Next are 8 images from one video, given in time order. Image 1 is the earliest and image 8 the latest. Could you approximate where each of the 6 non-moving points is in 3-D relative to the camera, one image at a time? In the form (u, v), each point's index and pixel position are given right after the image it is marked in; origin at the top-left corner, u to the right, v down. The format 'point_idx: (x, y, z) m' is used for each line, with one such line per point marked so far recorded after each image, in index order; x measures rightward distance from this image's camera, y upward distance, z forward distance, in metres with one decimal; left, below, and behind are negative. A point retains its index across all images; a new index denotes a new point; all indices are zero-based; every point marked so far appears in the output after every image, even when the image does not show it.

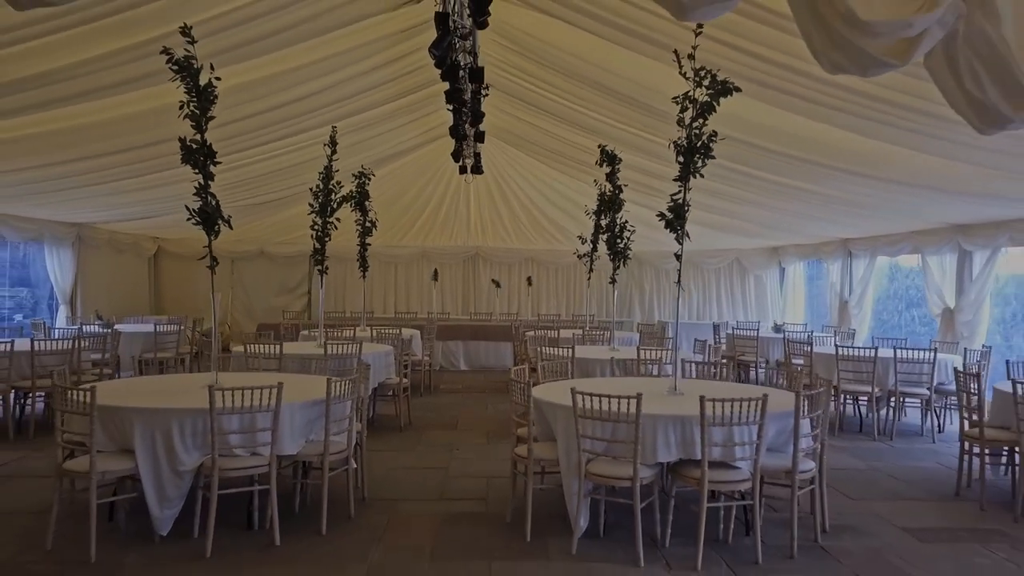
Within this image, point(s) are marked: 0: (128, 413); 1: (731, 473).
0: (-1.6, -0.5, +3.6) m
1: (+0.9, -0.8, +3.5) m
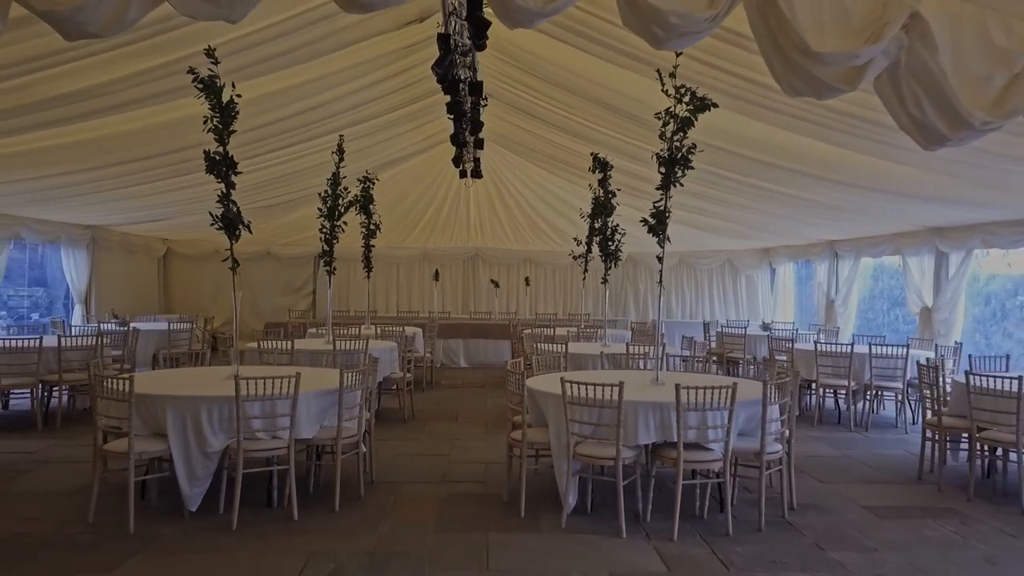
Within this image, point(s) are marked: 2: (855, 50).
0: (-1.7, -0.5, +4.0) m
1: (+0.9, -0.8, +3.9) m
2: (+1.3, +0.9, +3.3) m
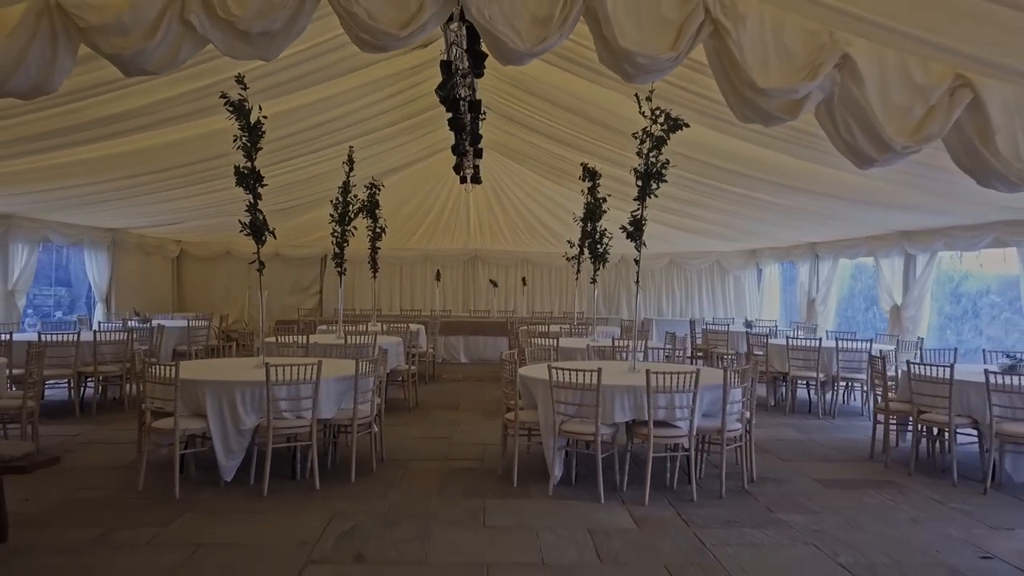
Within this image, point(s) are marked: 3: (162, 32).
0: (-1.7, -0.5, +4.6) m
1: (+0.9, -0.8, +4.5) m
2: (+1.3, +0.9, +3.9) m
3: (-1.6, +1.2, +3.8) m
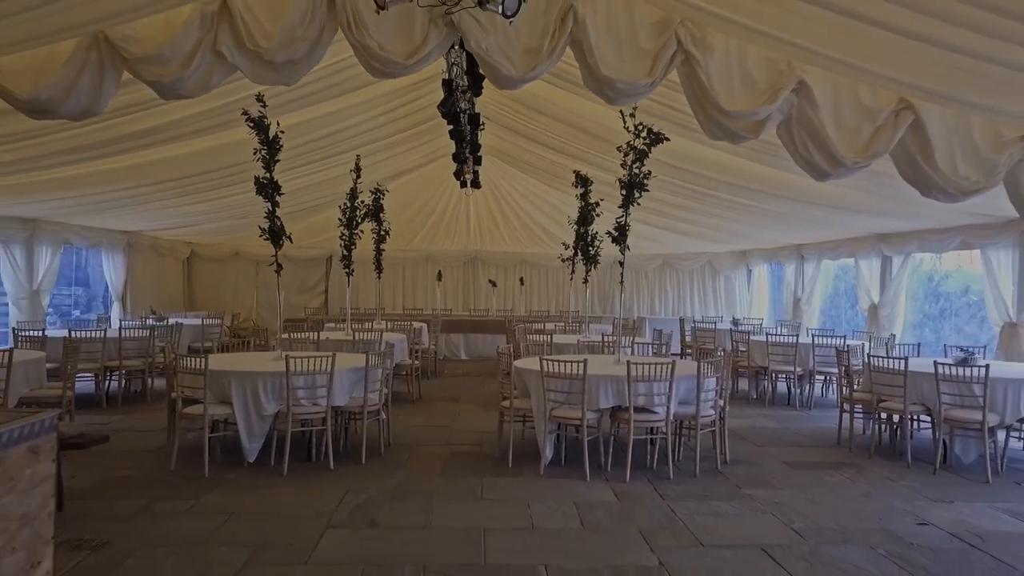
0: (-1.7, -0.5, +5.1) m
1: (+0.8, -0.8, +5.1) m
2: (+1.3, +0.9, +4.4) m
3: (-1.6, +1.2, +4.3) m
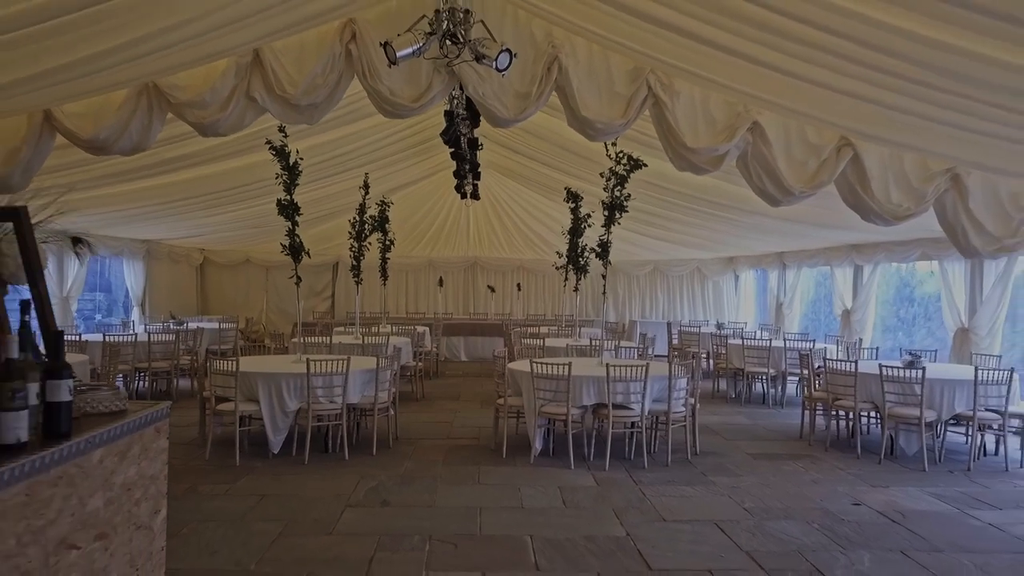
0: (-1.8, -0.6, +5.8) m
1: (+0.8, -0.8, +5.7) m
2: (+1.2, +0.9, +5.1) m
3: (-1.6, +1.1, +5.0) m
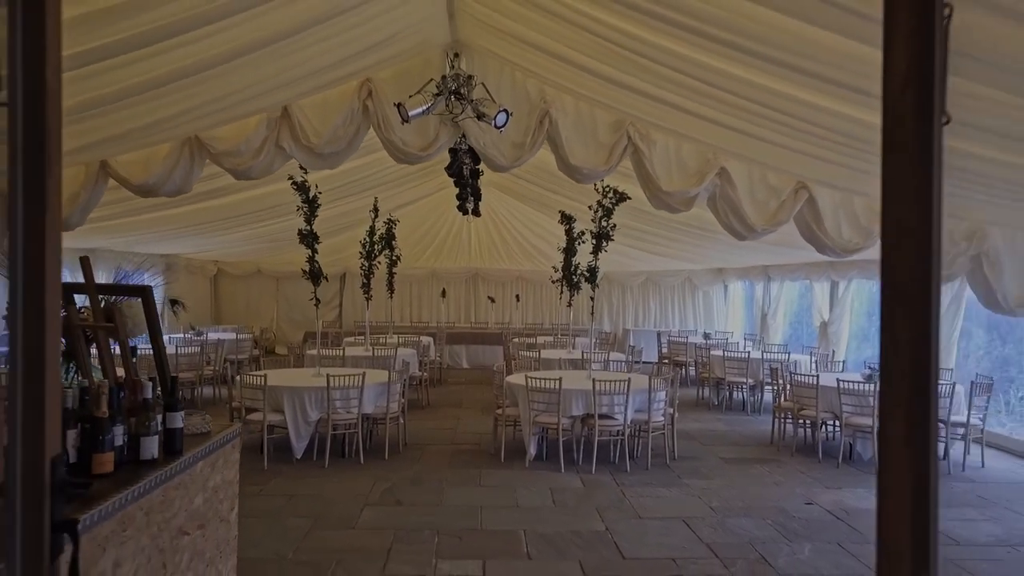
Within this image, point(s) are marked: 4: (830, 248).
0: (-1.8, -0.8, +6.5) m
1: (+0.8, -1.0, +6.5) m
2: (+1.2, +0.7, +5.8) m
3: (-1.7, +0.9, +5.7) m
4: (+2.3, +0.3, +6.0) m
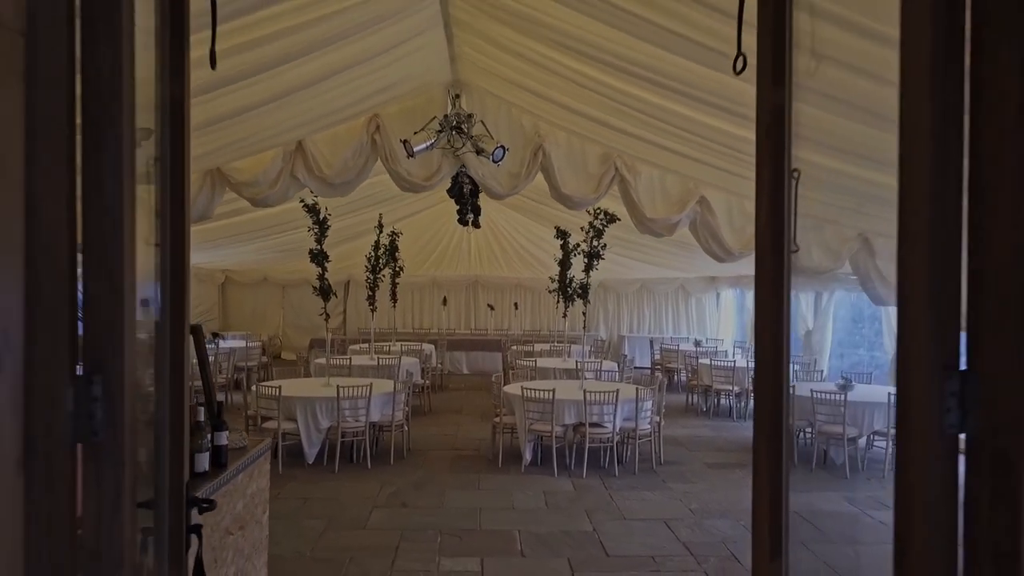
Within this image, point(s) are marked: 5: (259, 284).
0: (-1.8, -0.9, +7.0) m
1: (+0.7, -1.2, +7.0) m
2: (+1.2, +0.5, +6.3) m
3: (-1.7, +0.8, +6.2) m
4: (+2.2, +0.1, +6.5) m
5: (-4.7, +0.1, +15.9) m
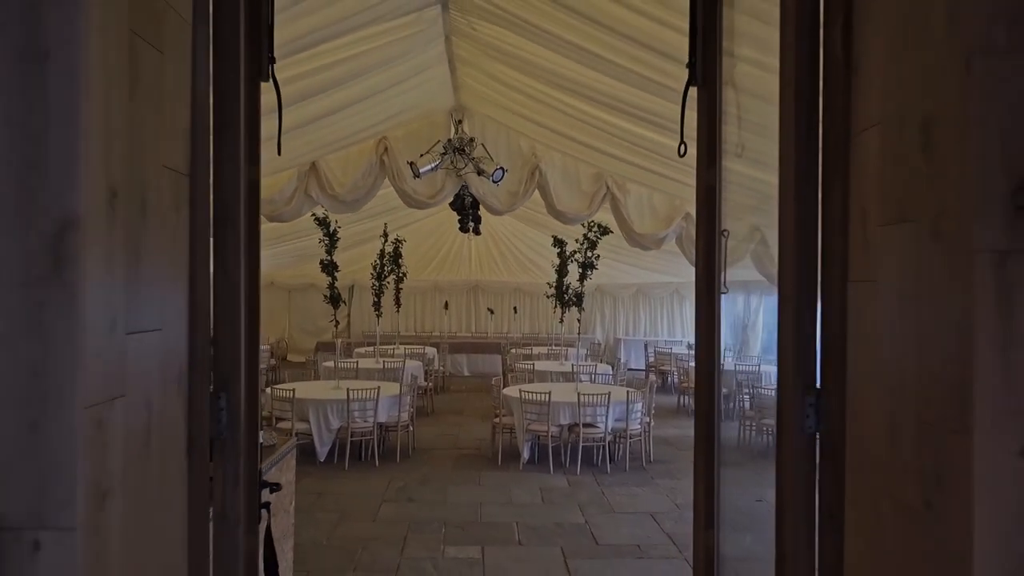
0: (-1.8, -1.0, +7.5) m
1: (+0.7, -1.2, +7.4) m
2: (+1.2, +0.5, +6.7) m
3: (-1.7, +0.7, +6.7) m
4: (+2.2, +0.1, +7.0) m
5: (-4.7, 0.0, +16.4) m
